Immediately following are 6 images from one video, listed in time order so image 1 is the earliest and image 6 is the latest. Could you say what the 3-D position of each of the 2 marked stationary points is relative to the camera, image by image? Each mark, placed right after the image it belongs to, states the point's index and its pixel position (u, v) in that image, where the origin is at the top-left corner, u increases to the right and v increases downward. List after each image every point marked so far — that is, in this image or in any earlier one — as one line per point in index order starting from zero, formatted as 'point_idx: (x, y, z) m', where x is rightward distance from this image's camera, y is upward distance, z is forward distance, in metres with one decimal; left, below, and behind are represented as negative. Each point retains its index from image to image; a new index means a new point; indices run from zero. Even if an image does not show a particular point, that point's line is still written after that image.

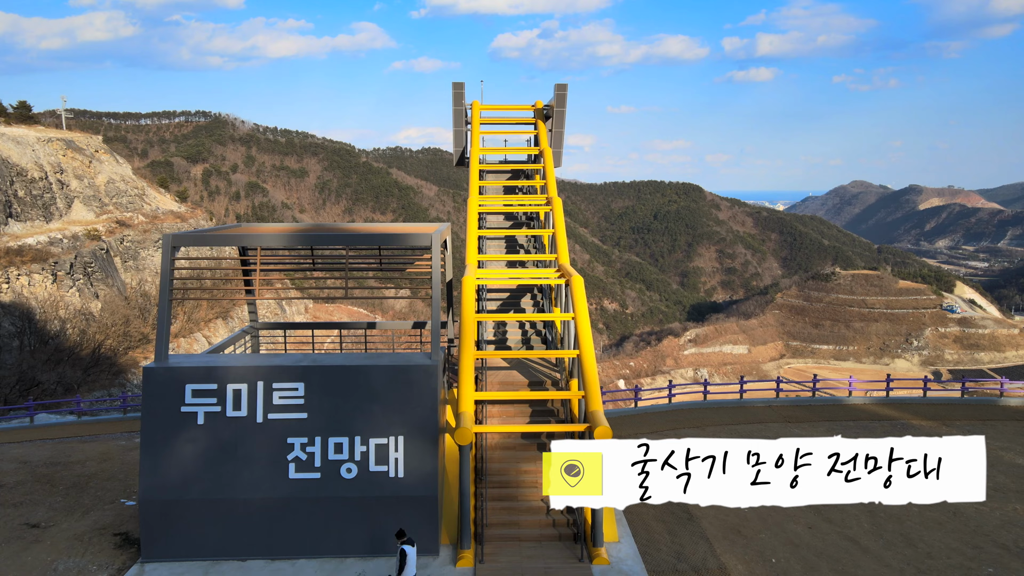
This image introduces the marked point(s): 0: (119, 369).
0: (-10.9, -2.3, +13.9) m
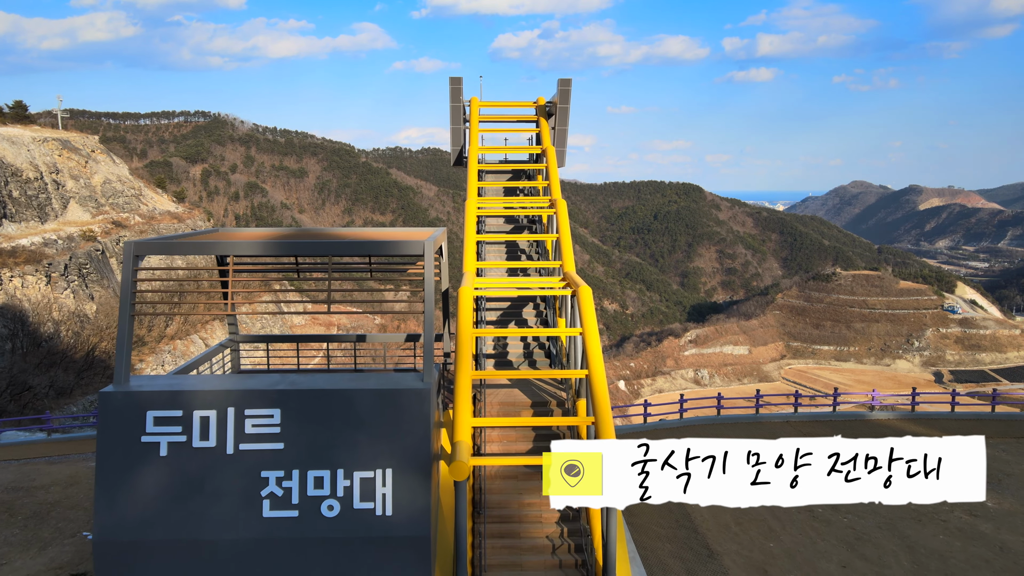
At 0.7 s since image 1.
0: (-10.9, -2.4, +13.7) m
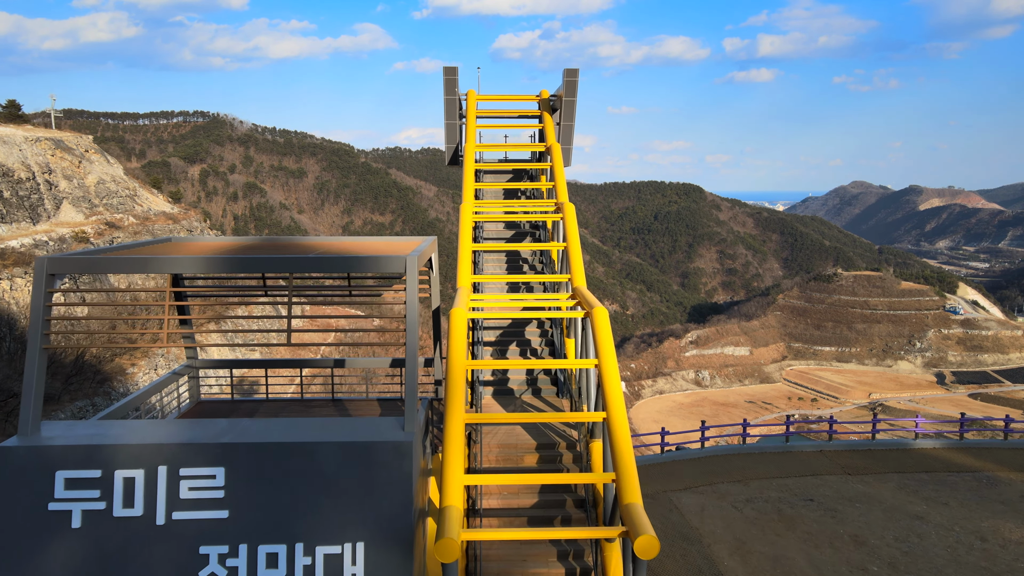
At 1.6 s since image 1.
0: (-10.9, -2.4, +13.4) m
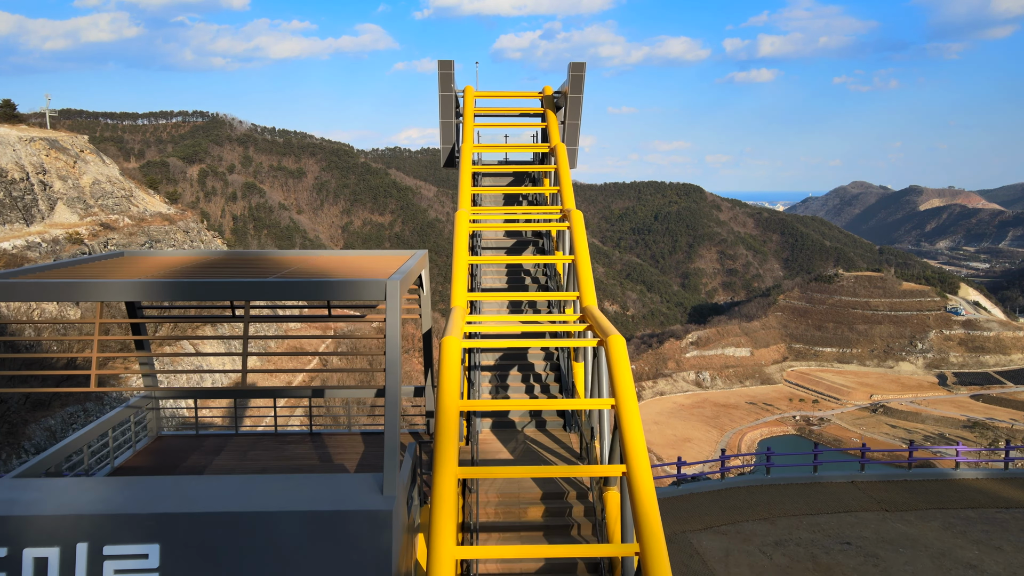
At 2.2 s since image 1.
0: (-10.9, -2.5, +13.2) m
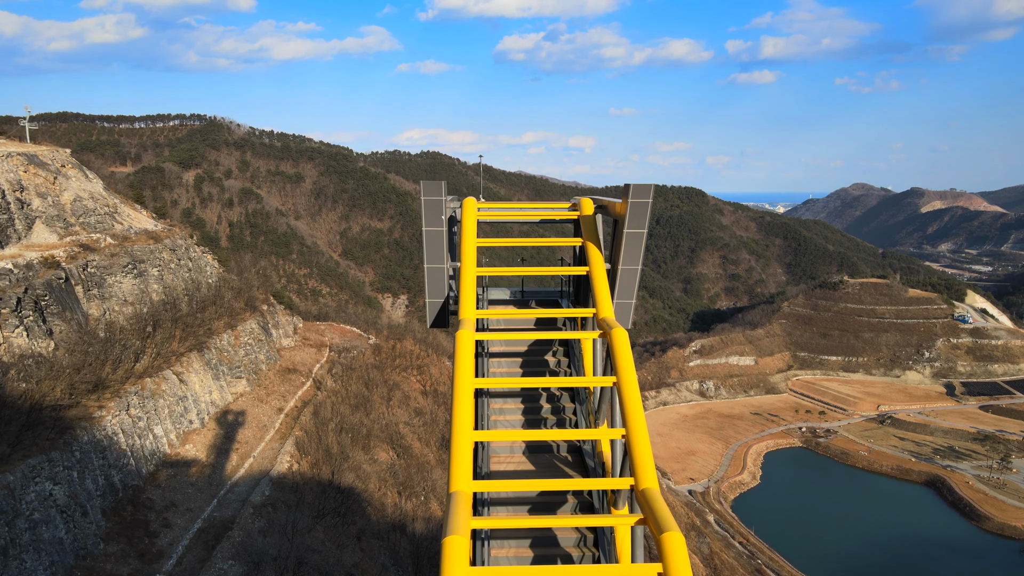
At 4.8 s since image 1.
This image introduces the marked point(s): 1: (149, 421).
0: (-10.9, -3.4, +12.2) m
1: (-10.7, -3.9, +14.9) m
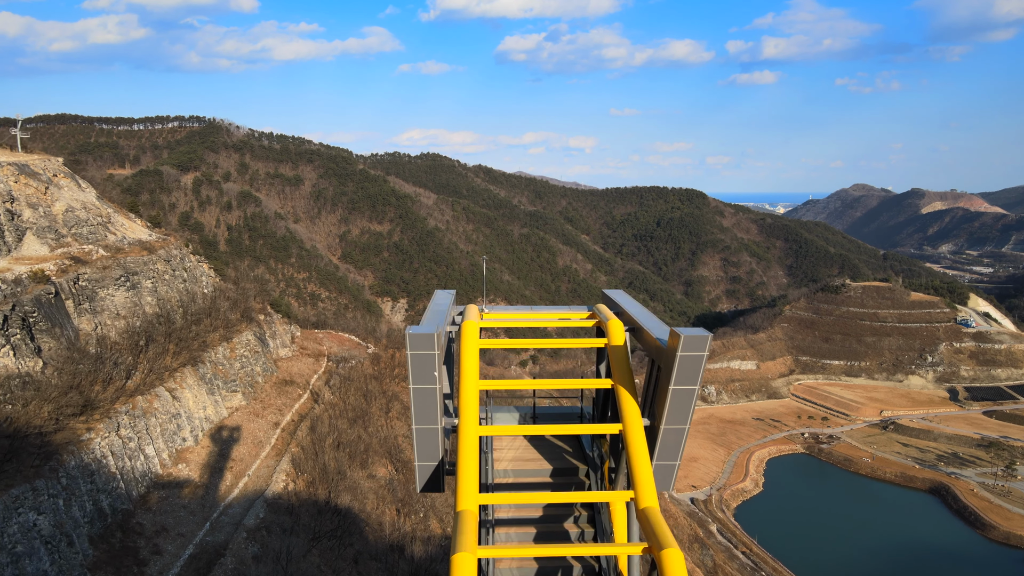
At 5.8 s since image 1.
0: (-10.8, -3.8, +11.8) m
1: (-10.7, -4.4, +14.5) m
